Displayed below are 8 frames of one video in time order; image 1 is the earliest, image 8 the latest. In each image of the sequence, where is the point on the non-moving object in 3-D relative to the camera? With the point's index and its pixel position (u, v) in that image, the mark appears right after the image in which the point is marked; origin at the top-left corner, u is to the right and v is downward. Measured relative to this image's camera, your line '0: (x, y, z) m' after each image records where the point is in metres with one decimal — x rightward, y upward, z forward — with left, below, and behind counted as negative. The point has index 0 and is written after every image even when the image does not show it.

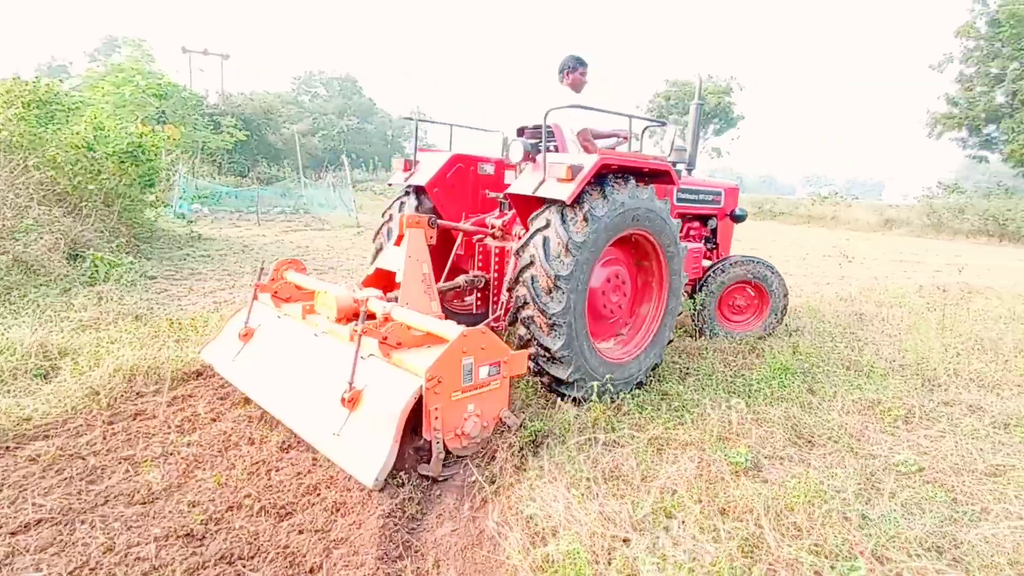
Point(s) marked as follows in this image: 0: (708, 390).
0: (+1.2, -0.6, +3.6) m
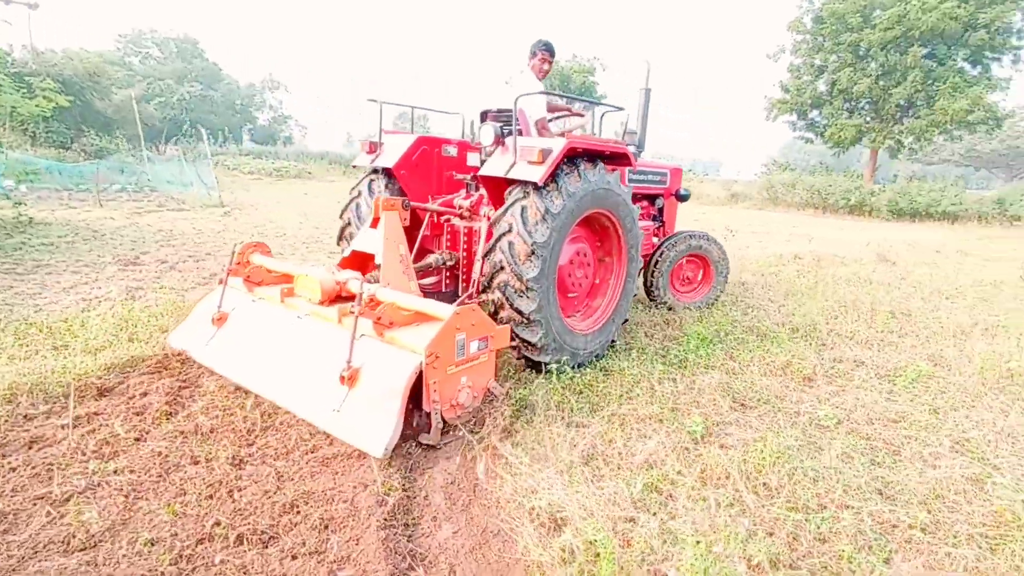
0: (+0.9, -0.5, +3.7) m
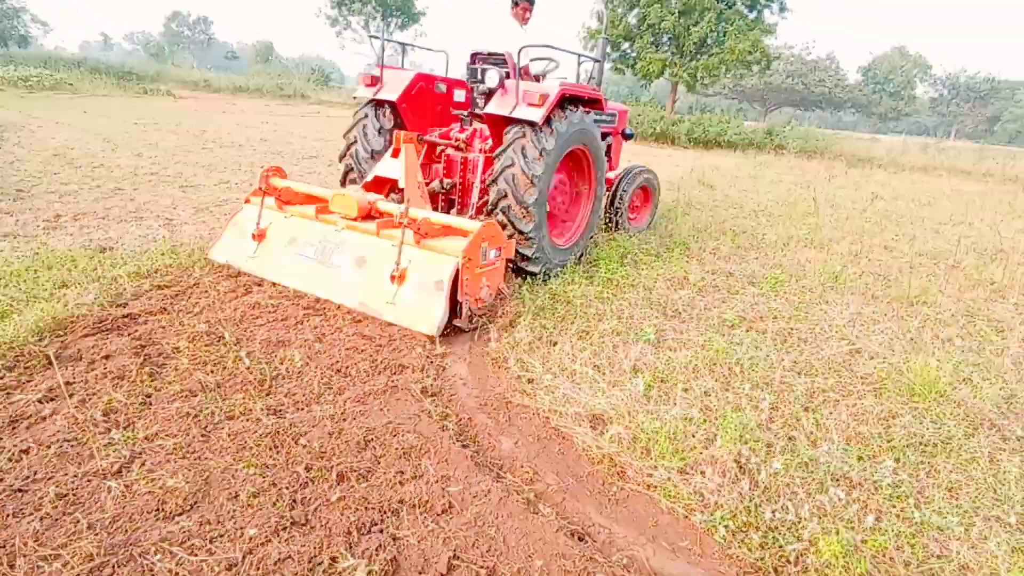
0: (+0.5, 0.0, +4.2) m
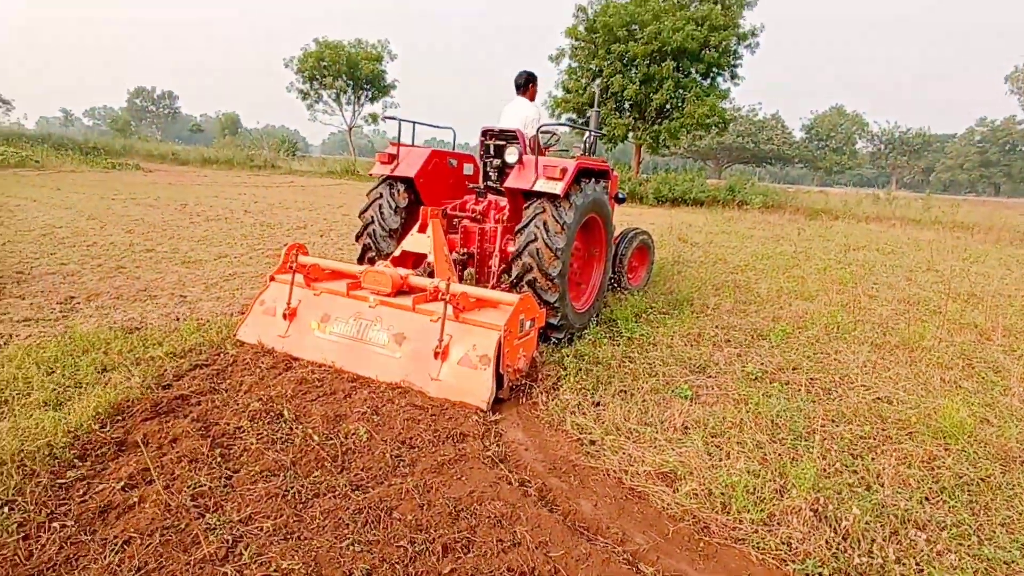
0: (+0.7, -0.4, +4.4) m
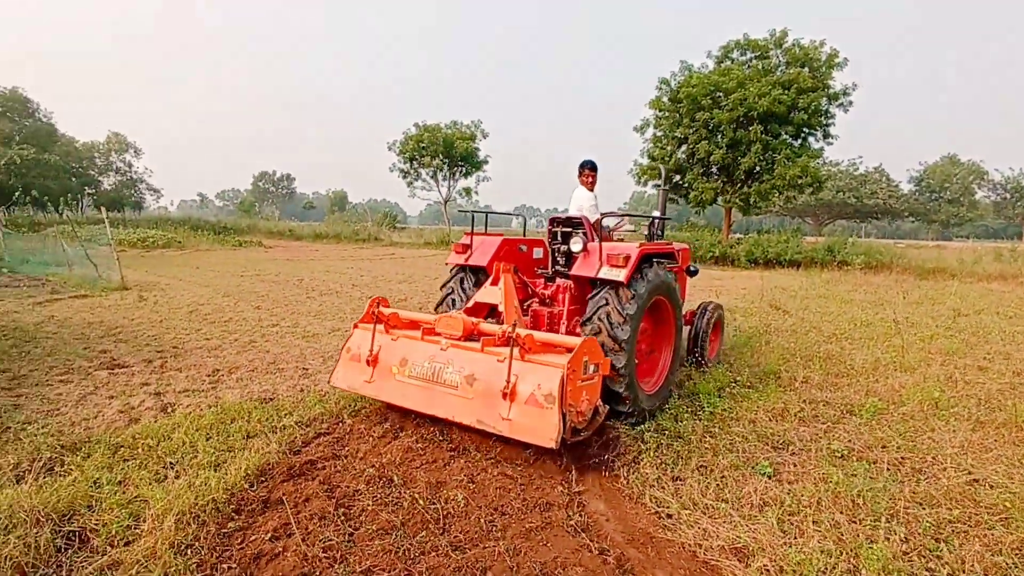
0: (+1.4, -1.0, +4.5) m
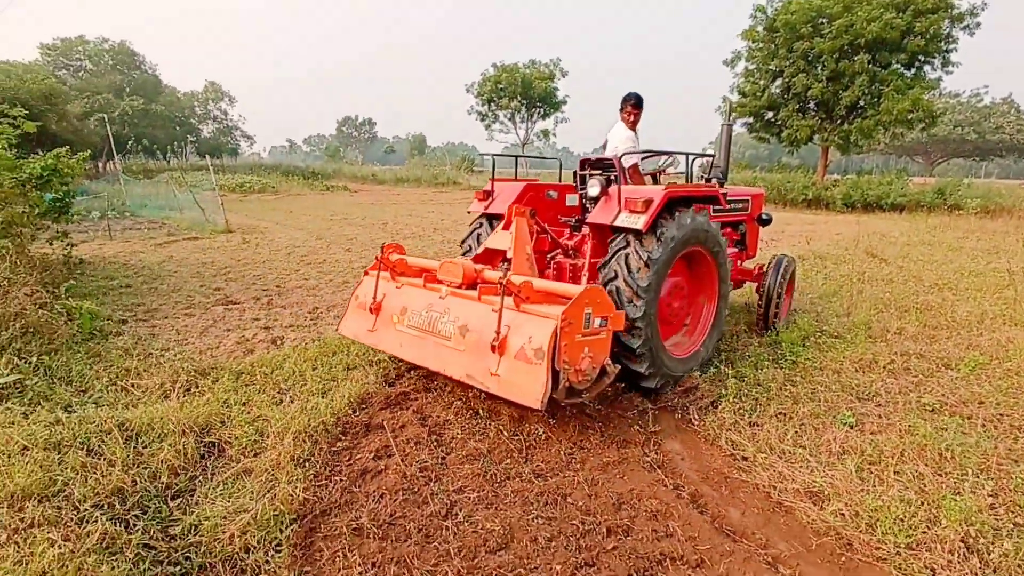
0: (+2.0, -0.6, +4.5) m
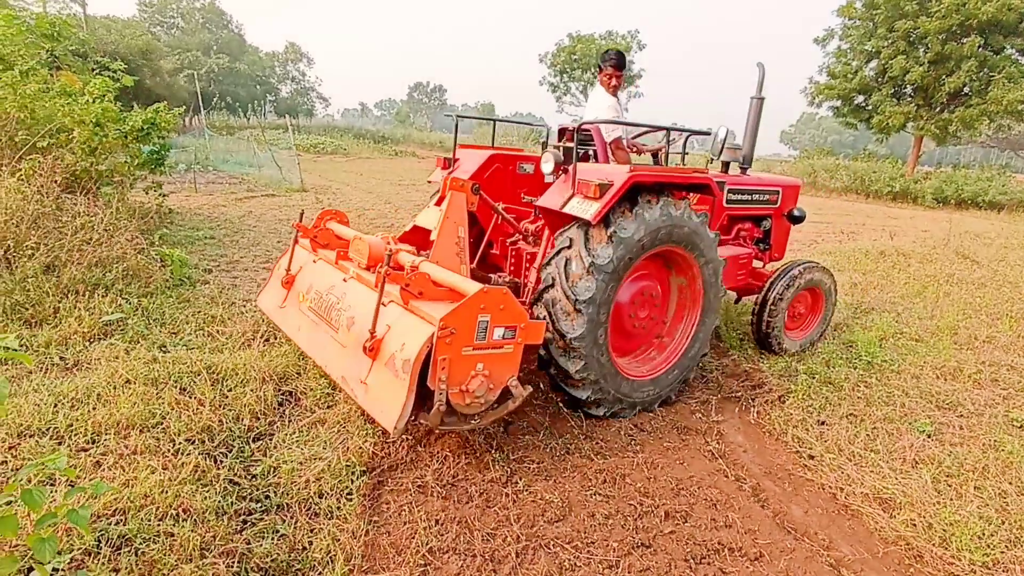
0: (+2.4, -0.6, +4.4) m
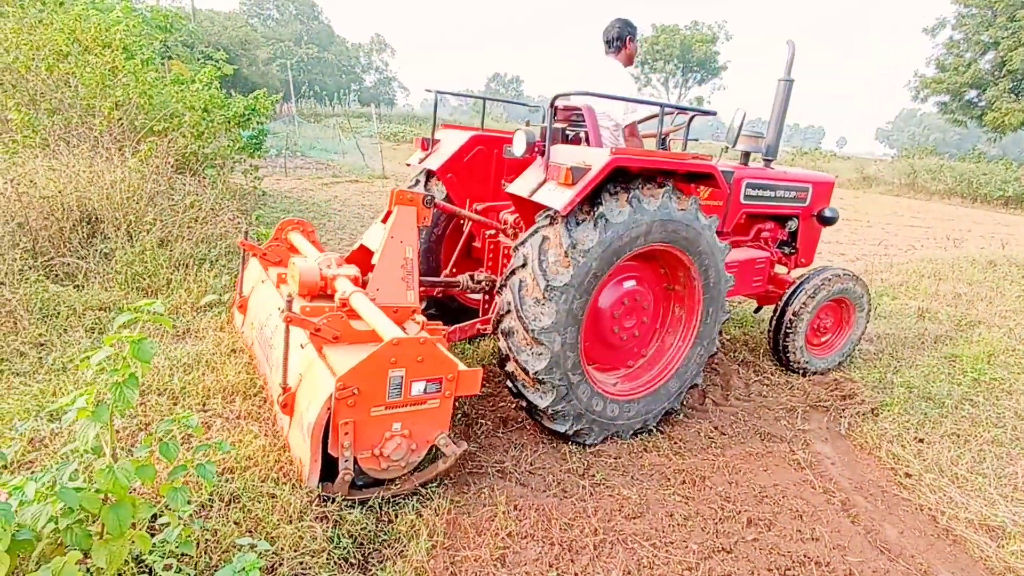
0: (+3.0, -0.6, +4.1) m
